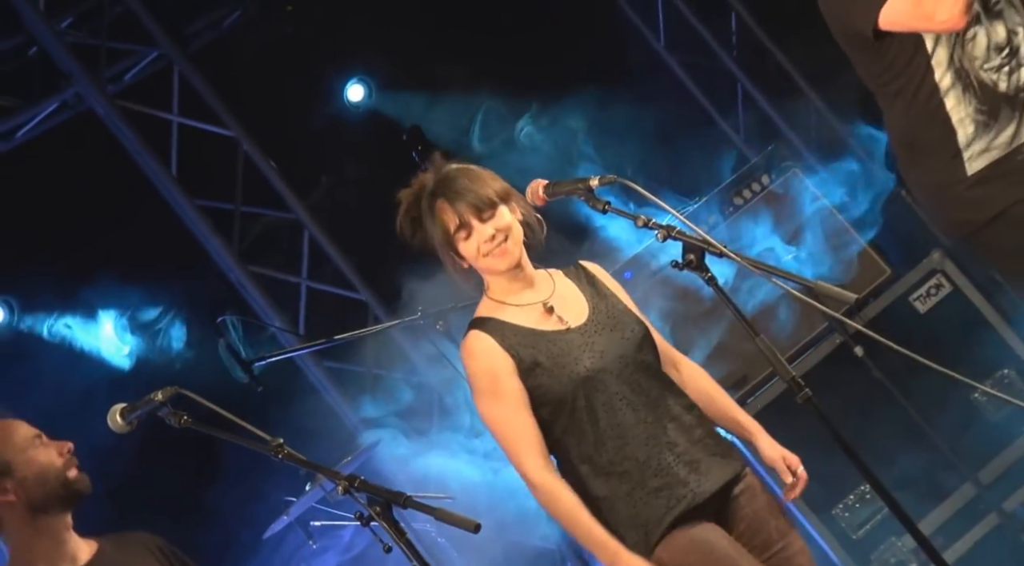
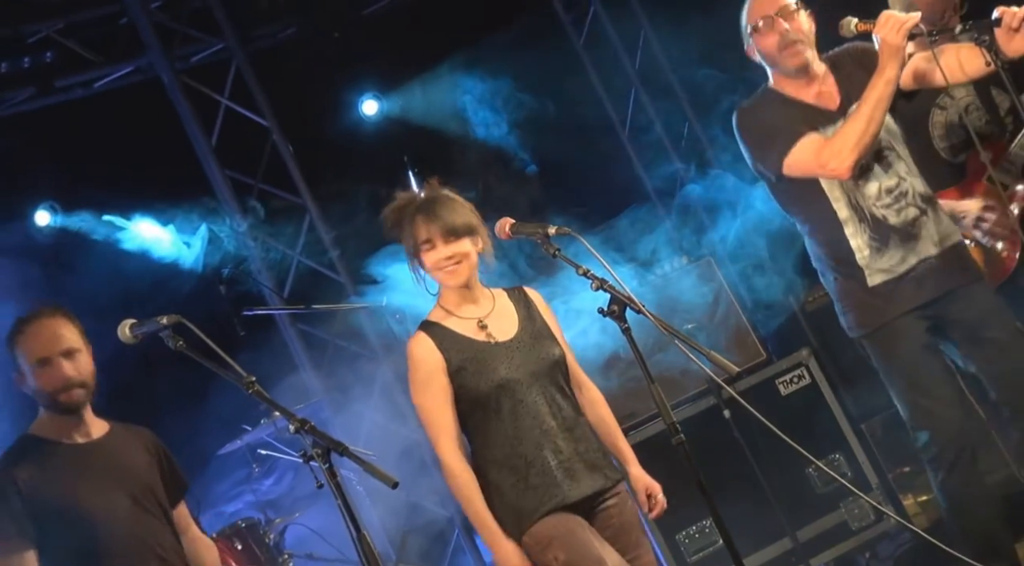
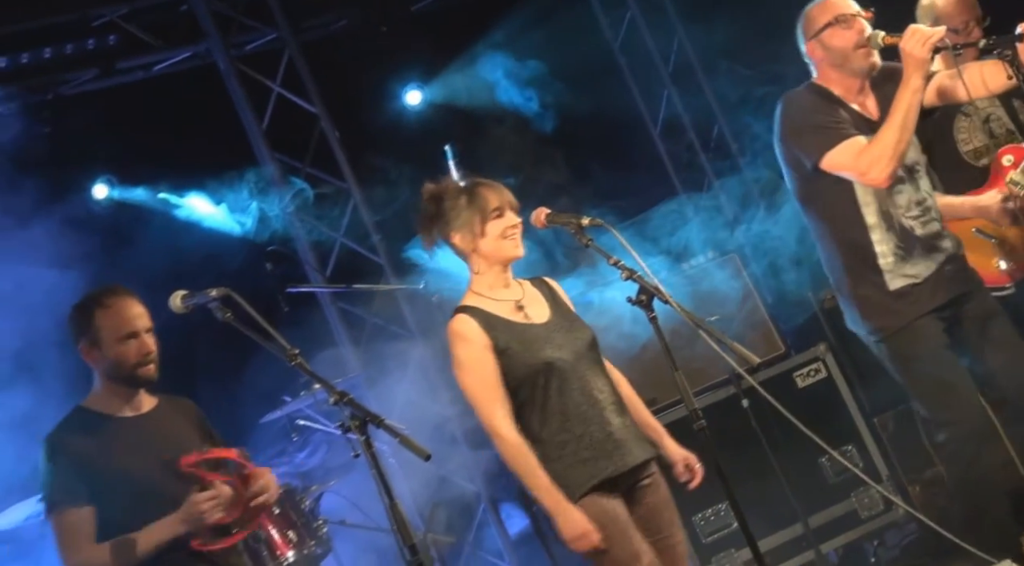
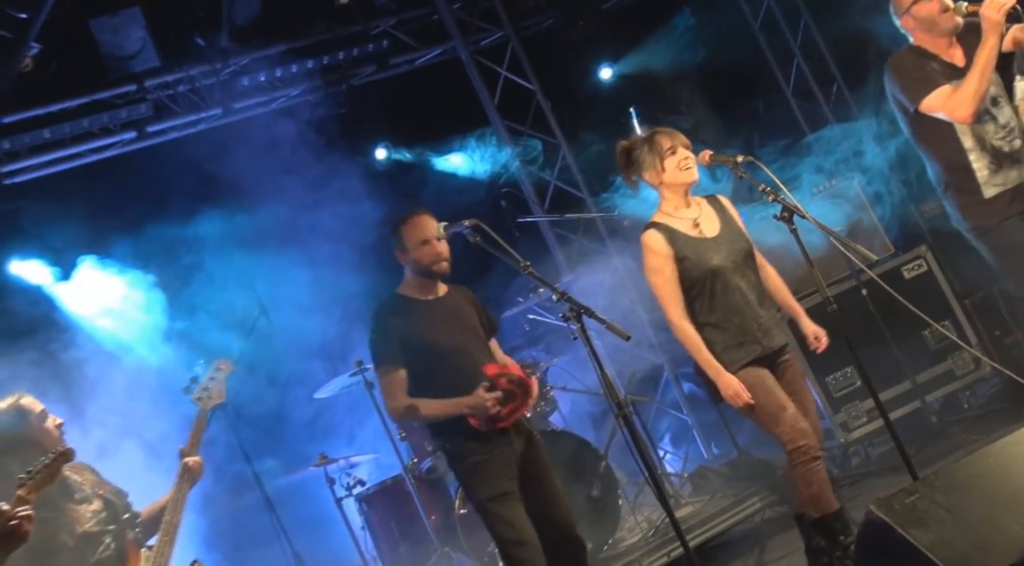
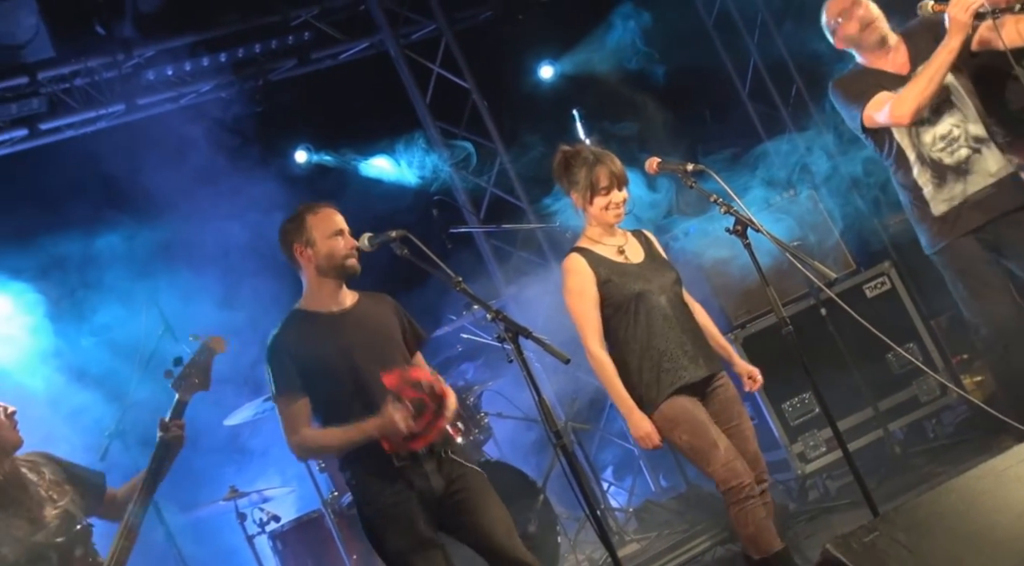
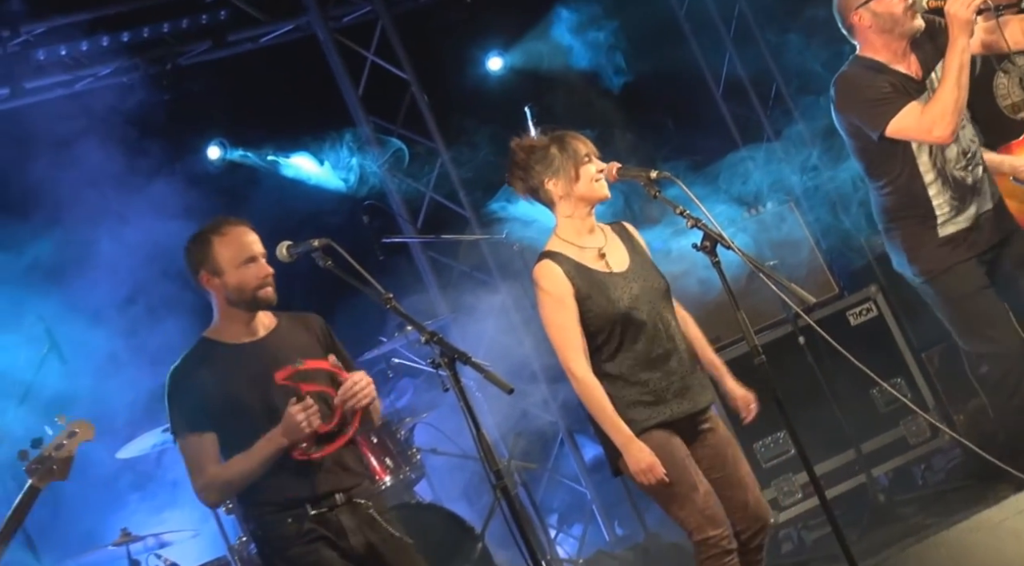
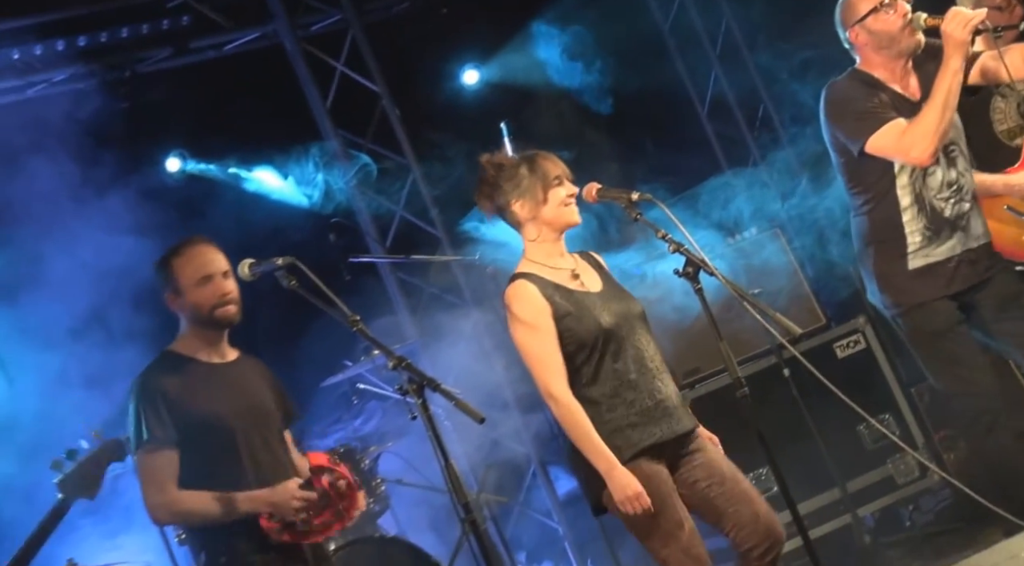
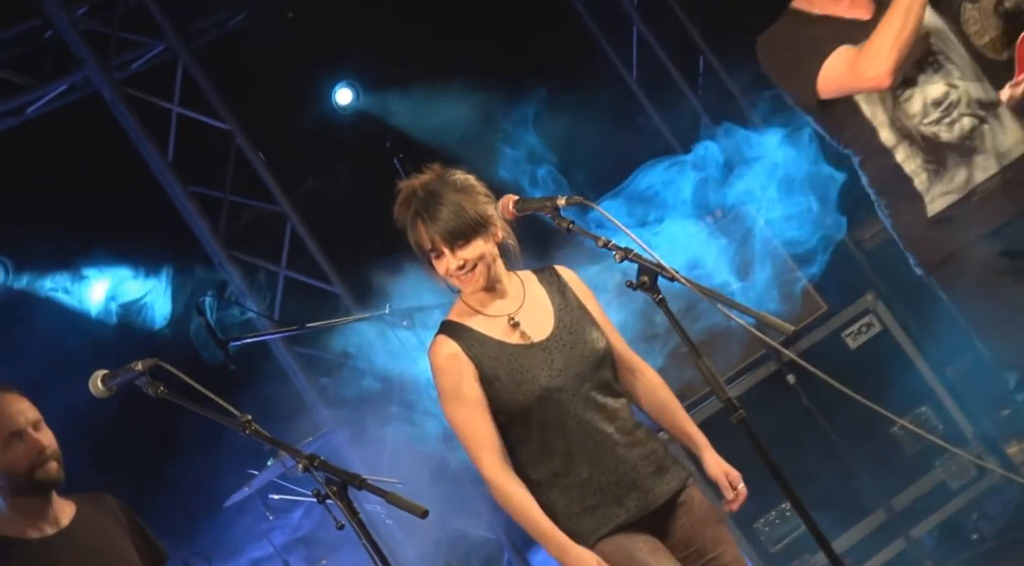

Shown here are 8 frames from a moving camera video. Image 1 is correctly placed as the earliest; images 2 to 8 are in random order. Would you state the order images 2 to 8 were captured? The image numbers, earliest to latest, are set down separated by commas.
8, 2, 3, 7, 6, 5, 4
